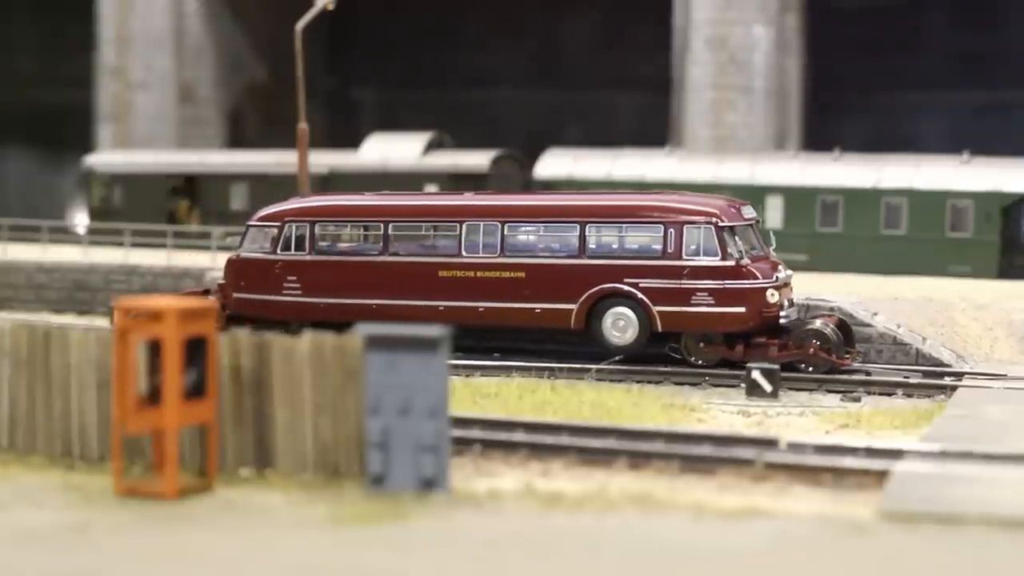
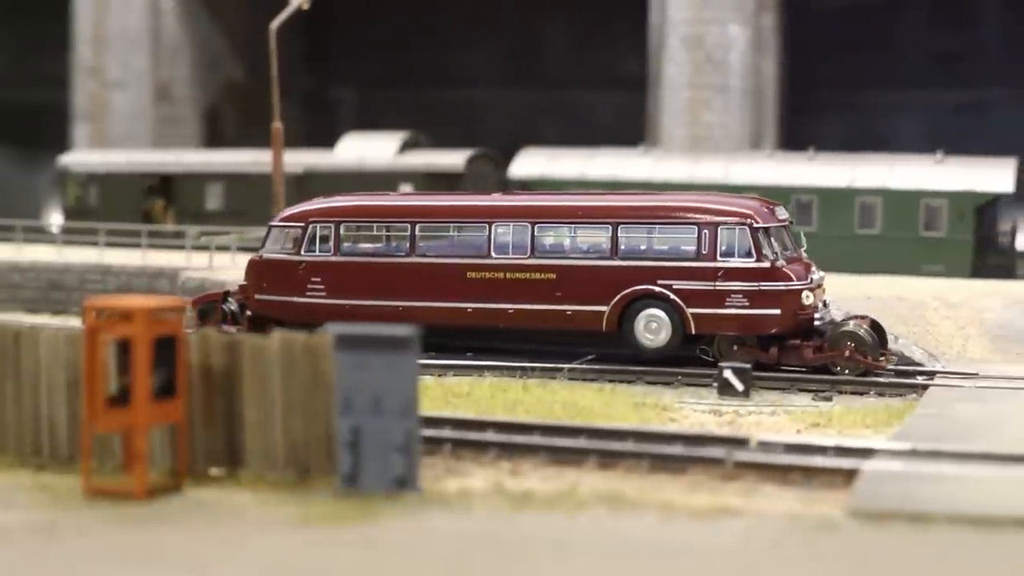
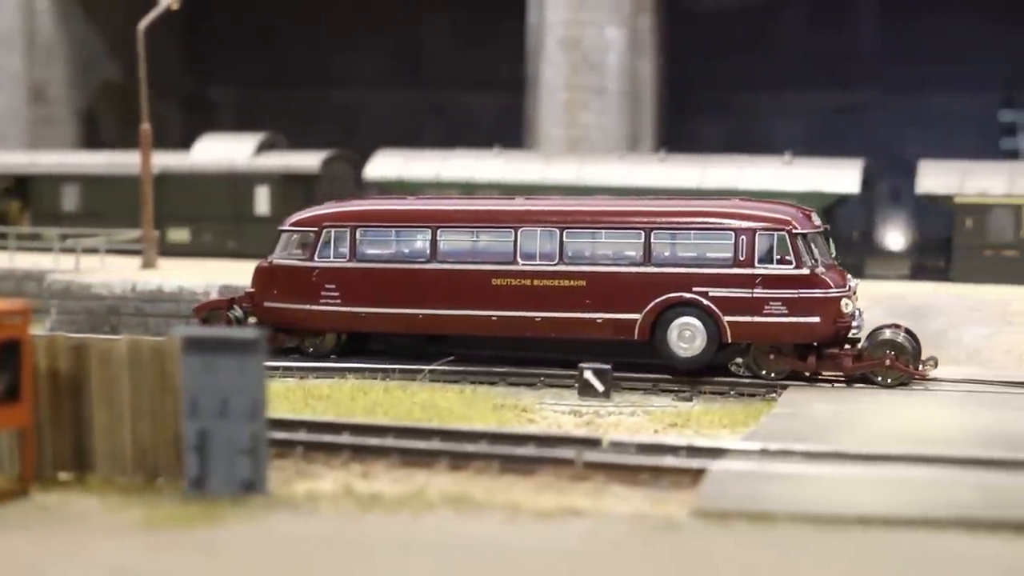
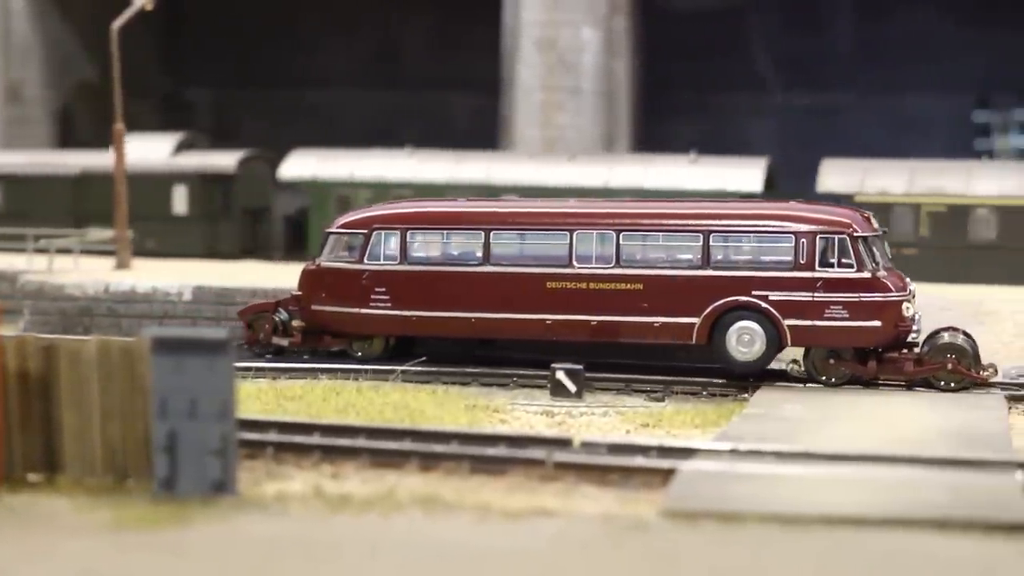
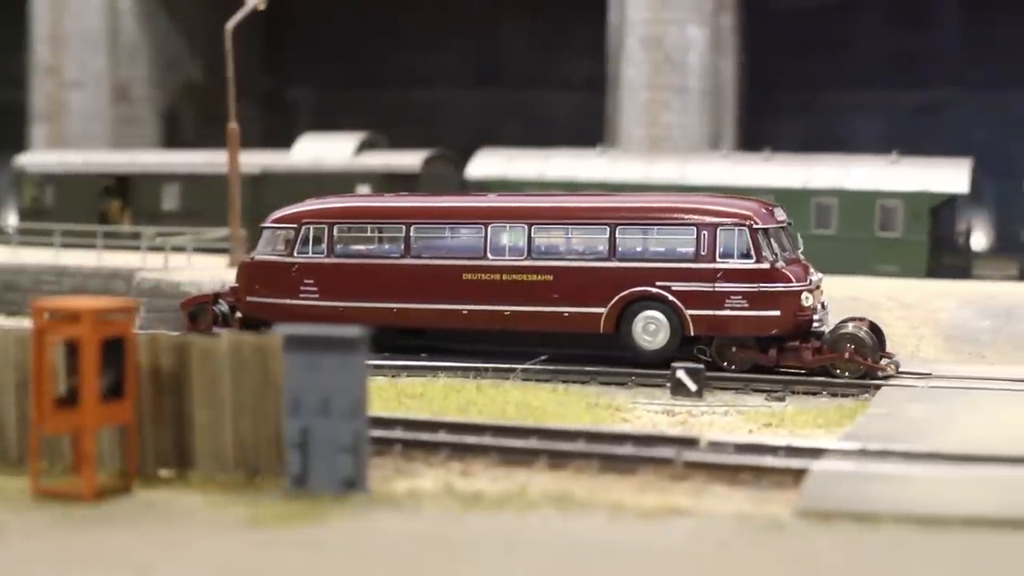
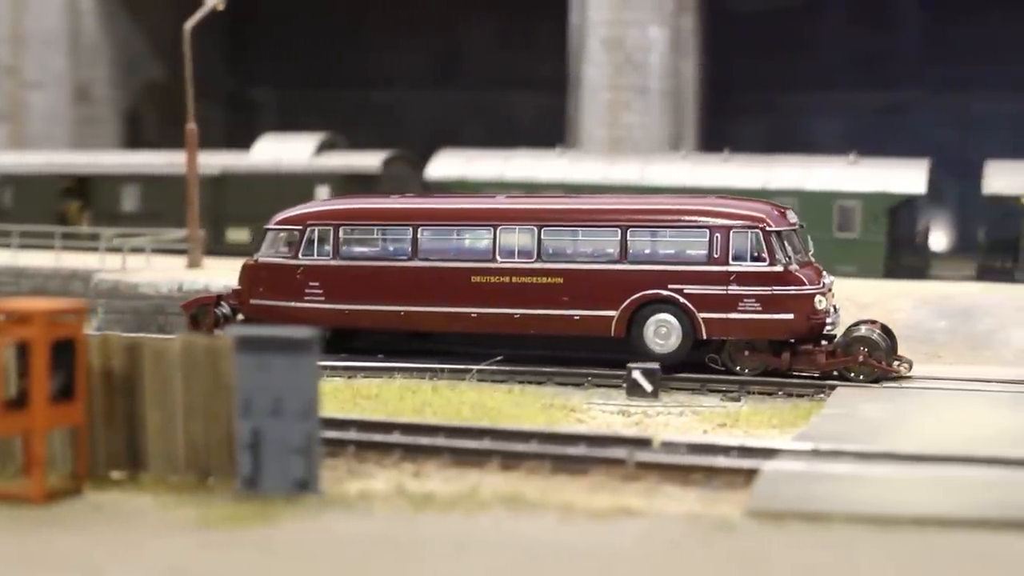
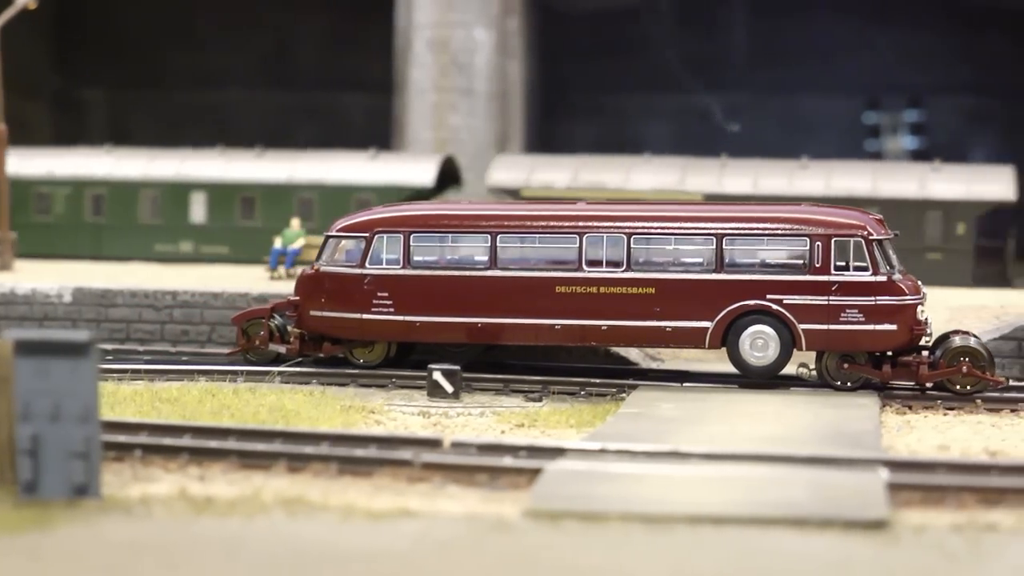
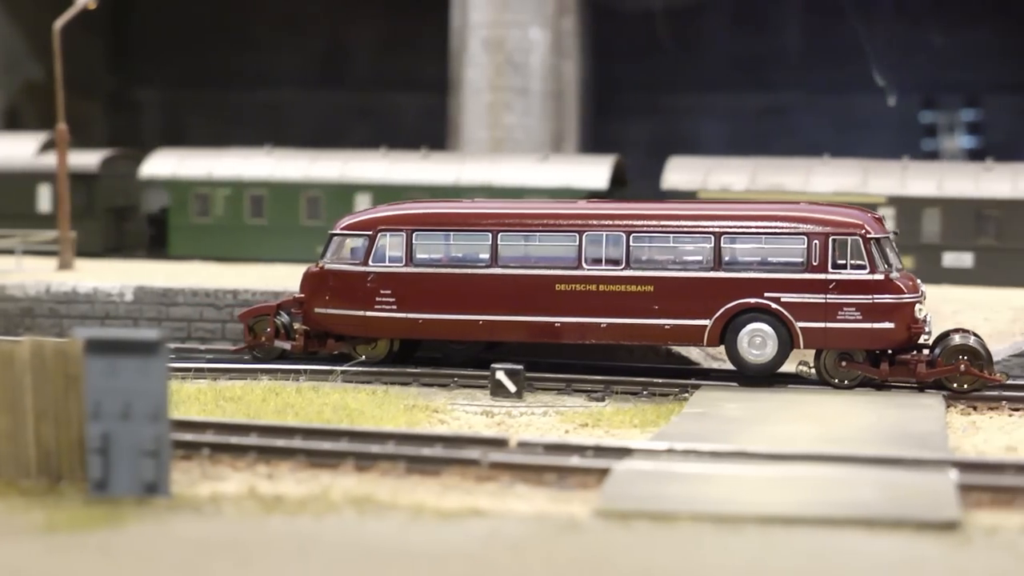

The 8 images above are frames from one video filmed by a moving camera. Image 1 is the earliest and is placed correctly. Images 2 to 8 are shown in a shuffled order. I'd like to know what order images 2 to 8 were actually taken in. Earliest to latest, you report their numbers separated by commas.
2, 5, 6, 3, 4, 8, 7
